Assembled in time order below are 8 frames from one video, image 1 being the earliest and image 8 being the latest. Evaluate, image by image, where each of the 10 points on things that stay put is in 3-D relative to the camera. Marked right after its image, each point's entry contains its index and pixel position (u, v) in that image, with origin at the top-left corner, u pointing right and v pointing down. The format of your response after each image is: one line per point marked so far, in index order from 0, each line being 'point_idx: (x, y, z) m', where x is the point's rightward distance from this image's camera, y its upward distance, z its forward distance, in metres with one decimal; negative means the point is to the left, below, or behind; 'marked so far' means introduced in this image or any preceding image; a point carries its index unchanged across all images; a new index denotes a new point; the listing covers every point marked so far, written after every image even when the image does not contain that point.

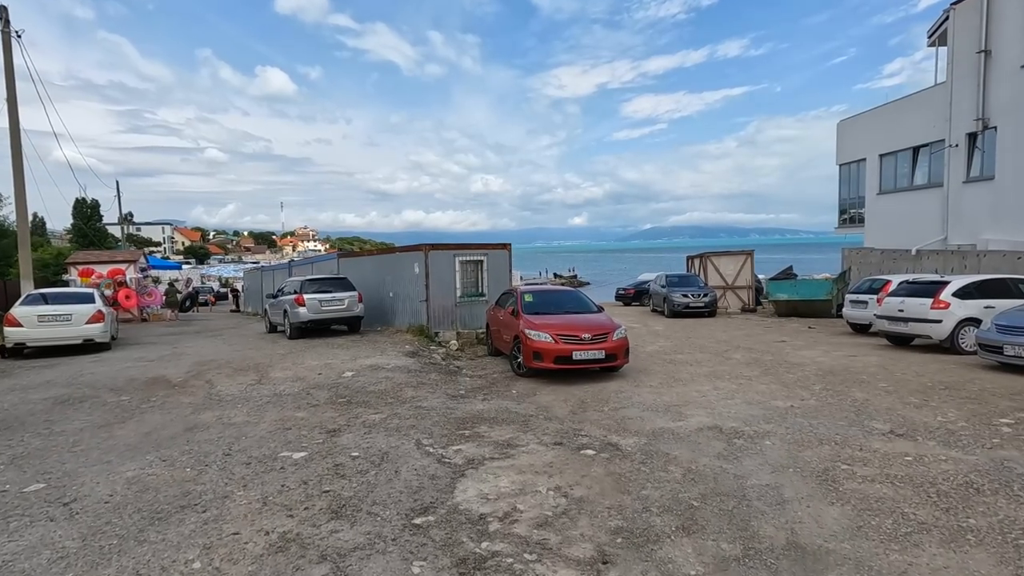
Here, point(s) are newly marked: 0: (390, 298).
0: (-3.4, -0.3, +15.0) m
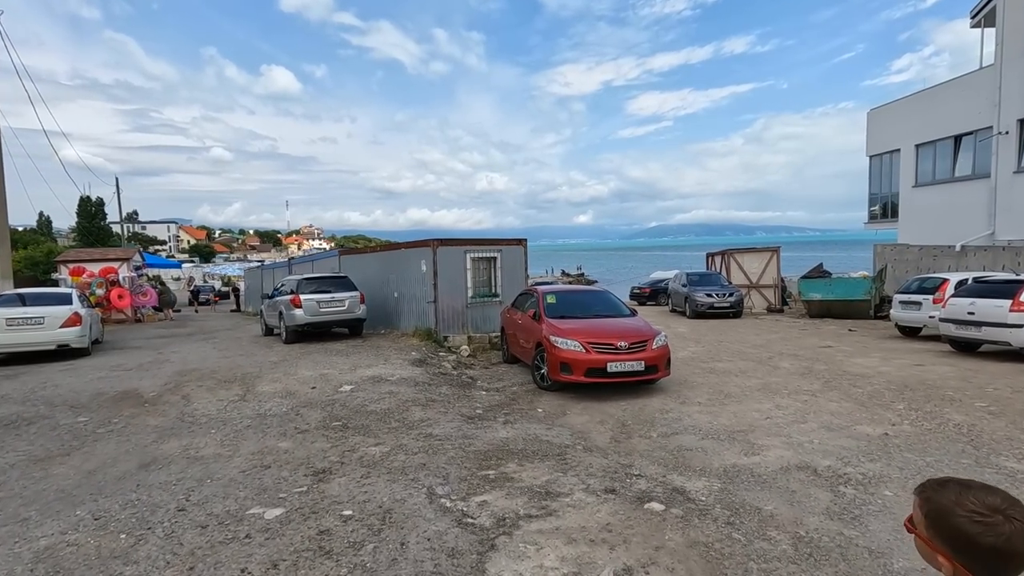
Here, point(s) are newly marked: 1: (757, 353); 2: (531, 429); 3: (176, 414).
0: (-3.0, -0.3, +13.8) m
1: (+5.3, -1.4, +11.5) m
2: (+0.2, -1.6, +6.0) m
3: (-4.2, -1.6, +6.7) m
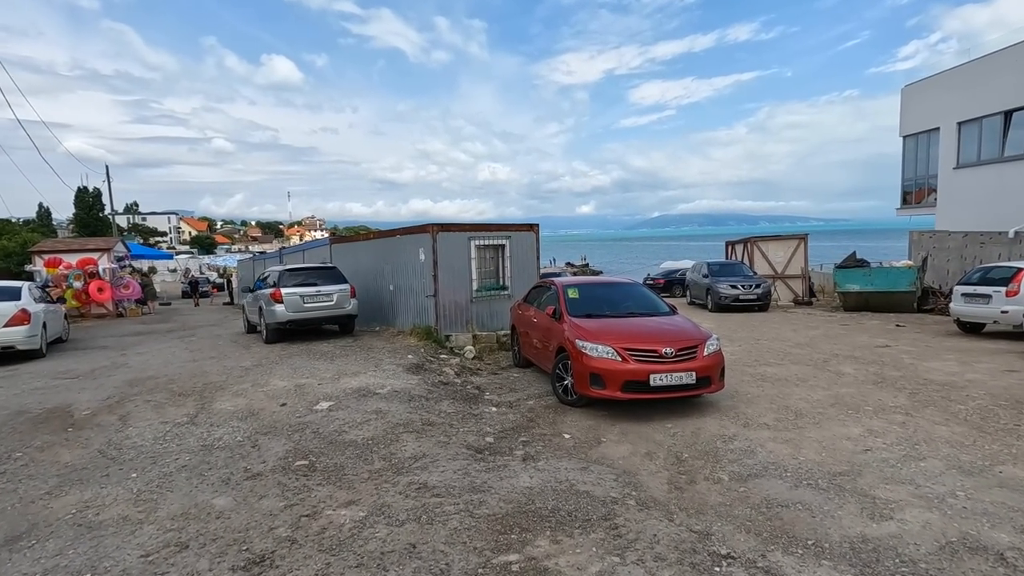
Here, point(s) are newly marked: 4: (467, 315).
0: (-2.8, -0.1, +12.3) m
1: (+5.5, -1.2, +10.0) m
2: (+0.4, -1.5, +4.5) m
3: (-4.1, -1.5, +5.2) m
4: (-0.9, -0.5, +10.9) m
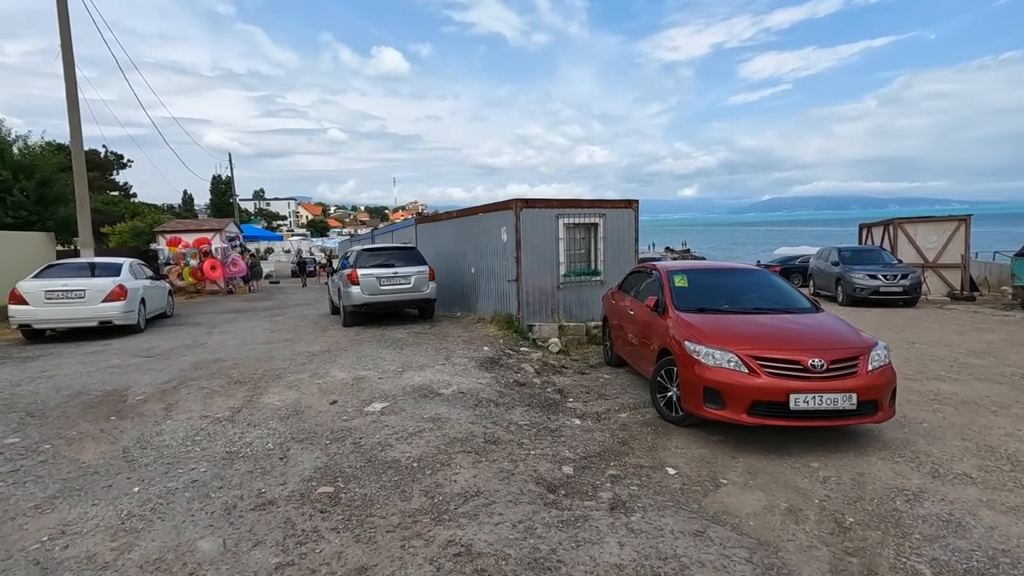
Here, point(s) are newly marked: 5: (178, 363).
0: (-0.9, +0.3, +11.3) m
1: (+6.9, -1.1, +7.7) m
2: (+0.9, -1.4, +3.2) m
3: (-3.4, -1.3, +4.7) m
4: (+0.8, -0.3, +9.7) m
5: (-4.8, -1.1, +7.7) m
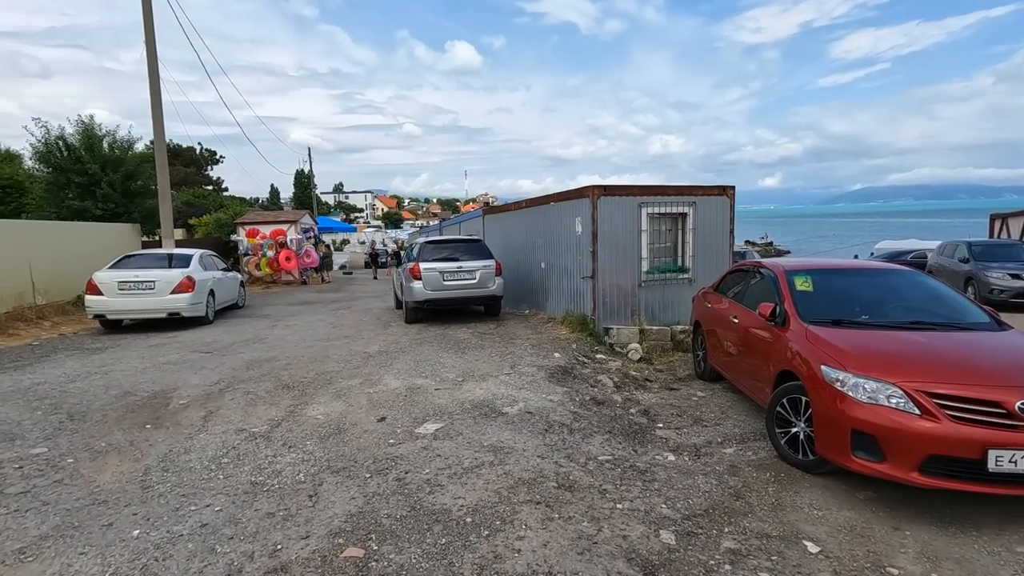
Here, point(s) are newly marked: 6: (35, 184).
0: (+0.6, +0.4, +10.4) m
1: (+7.8, -1.2, +5.8) m
2: (+1.3, -1.5, +2.1) m
3: (-2.8, -1.3, +4.1) m
4: (+2.0, -0.2, +8.6) m
5: (-3.8, -1.0, +7.3) m
6: (-13.5, +2.9, +15.1) m
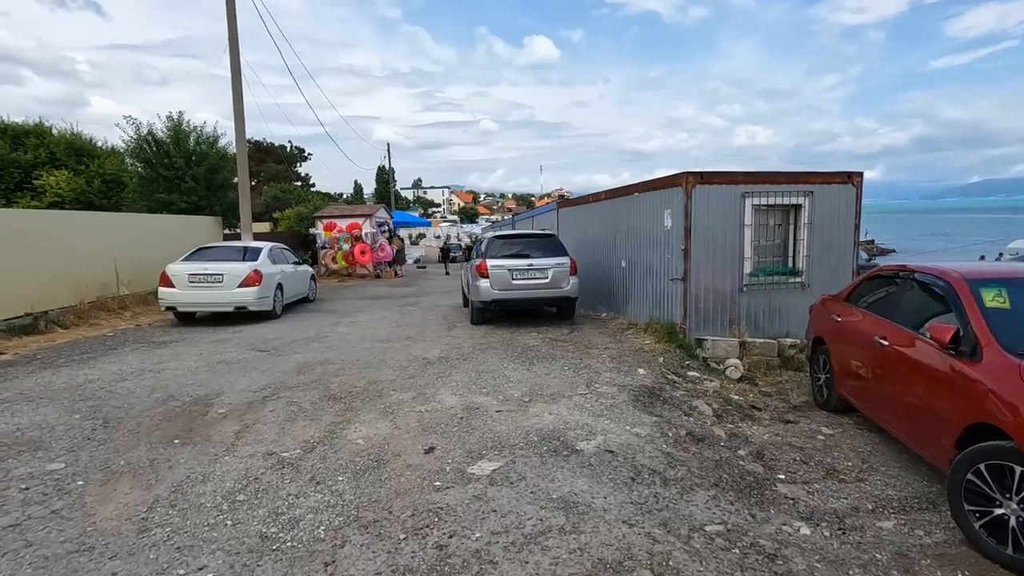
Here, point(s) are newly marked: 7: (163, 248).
0: (+1.9, +0.3, +9.3) m
1: (+8.4, -1.4, +3.8) m
2: (+1.4, -1.6, +1.0) m
3: (-2.3, -1.3, +3.6) m
4: (+3.0, -0.3, +7.3) m
5: (-2.9, -0.9, +6.8) m
6: (-11.3, +3.3, +15.9) m
7: (-8.4, +0.9, +12.9) m
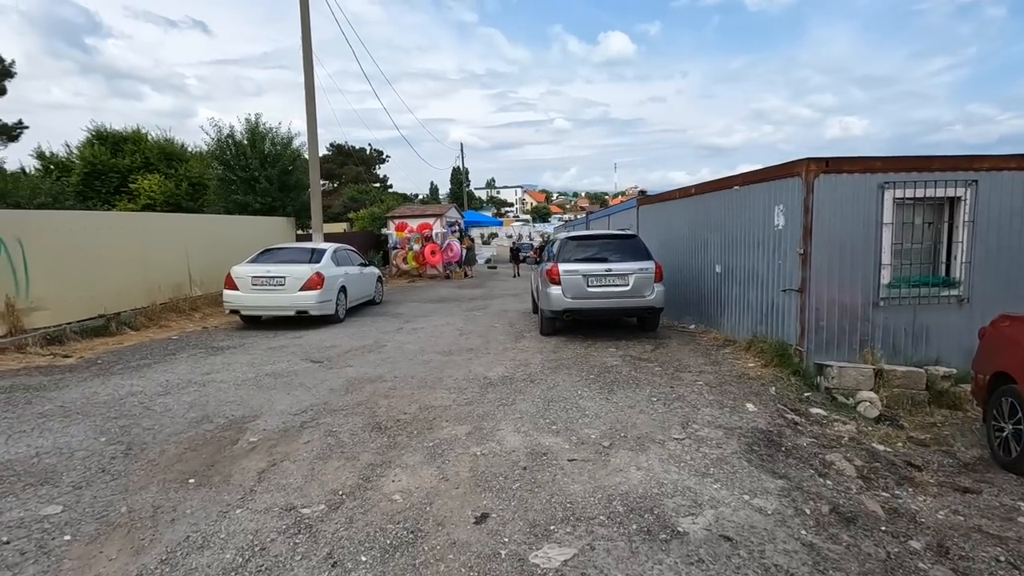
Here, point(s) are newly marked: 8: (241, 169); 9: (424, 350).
0: (+3.0, +0.2, +8.0) m
1: (+8.7, -1.7, +1.7) m
2: (+1.4, -1.8, -0.2) m
3: (-1.9, -1.4, +2.9) m
4: (+3.9, -0.5, +5.9) m
5: (-2.0, -1.0, +6.2) m
6: (-9.1, +3.3, +16.3) m
7: (-6.7, +0.9, +13.0) m
8: (-7.8, +3.4, +15.3) m
9: (-1.3, -0.9, +7.8) m
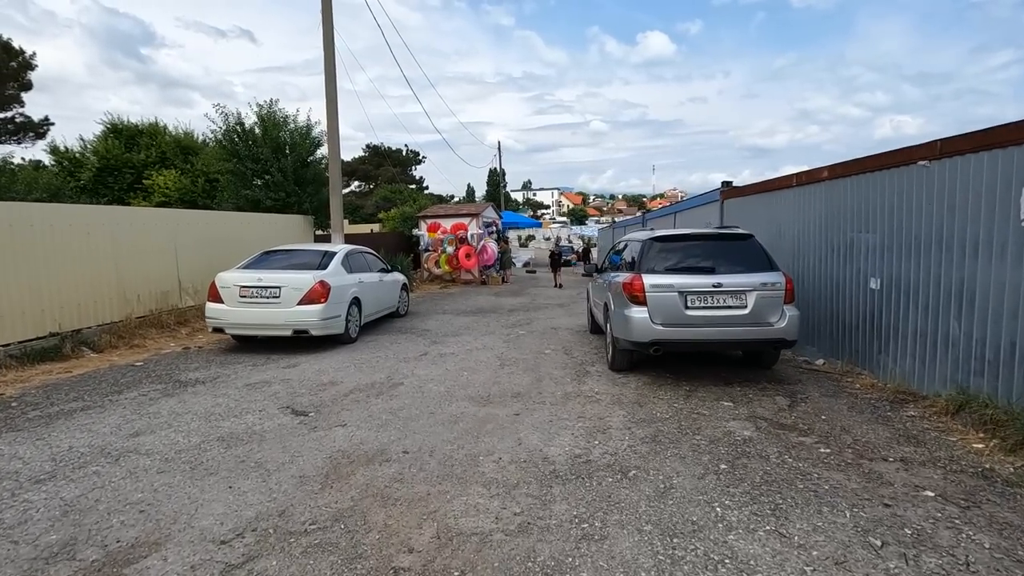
0: (+3.7, 0.0, +5.5) m
1: (+9.0, -1.9, -1.2) m
2: (+1.6, -1.9, -2.5) m
3: (-1.6, -1.6, +0.7) m
4: (+4.4, -0.7, +3.4) m
5: (-1.5, -1.2, +4.1) m
6: (-7.9, +3.1, +14.6) m
7: (-5.7, +0.7, +11.1) m
8: (-6.6, +3.2, +13.5) m
9: (-0.6, -1.1, +5.6) m
